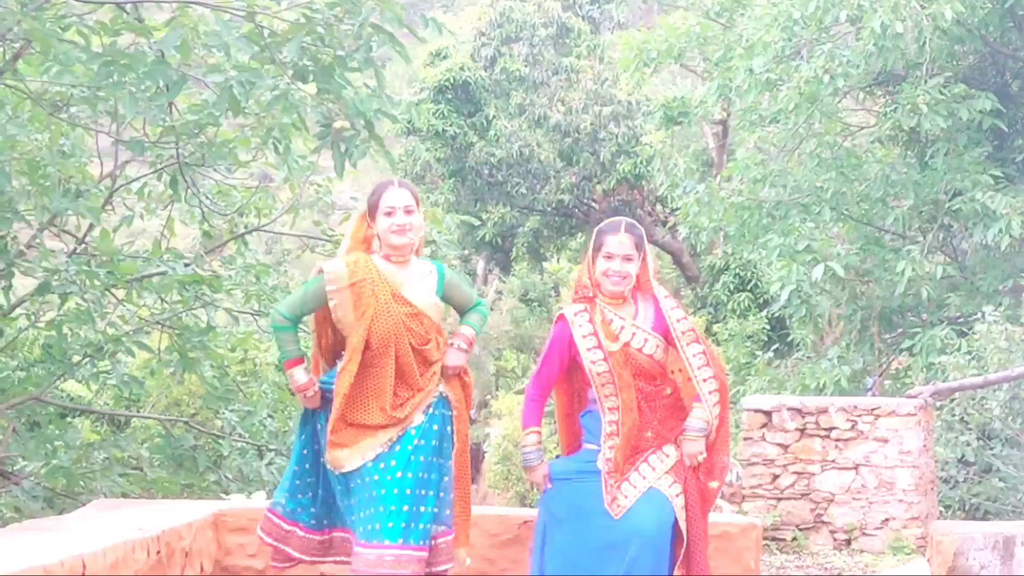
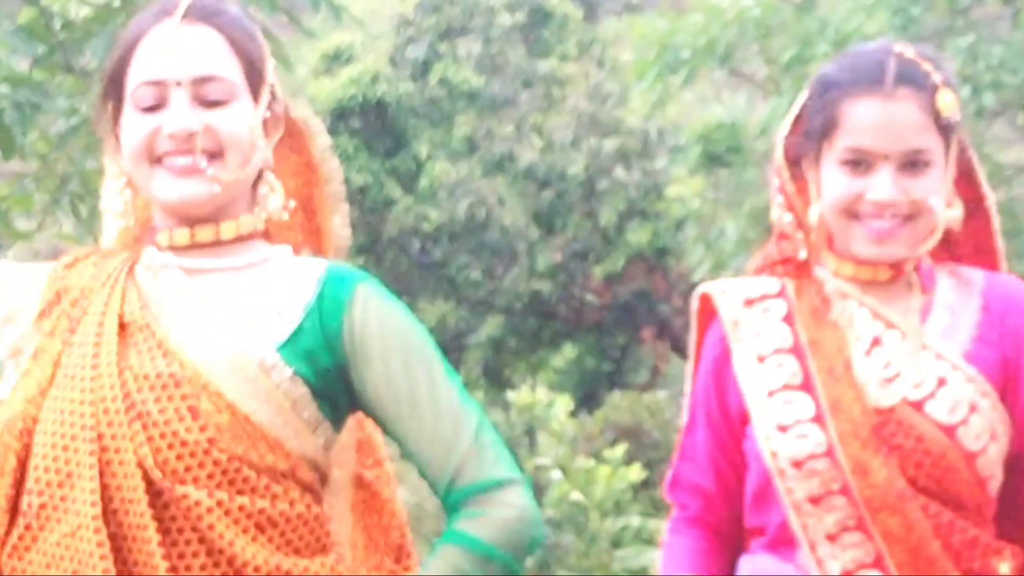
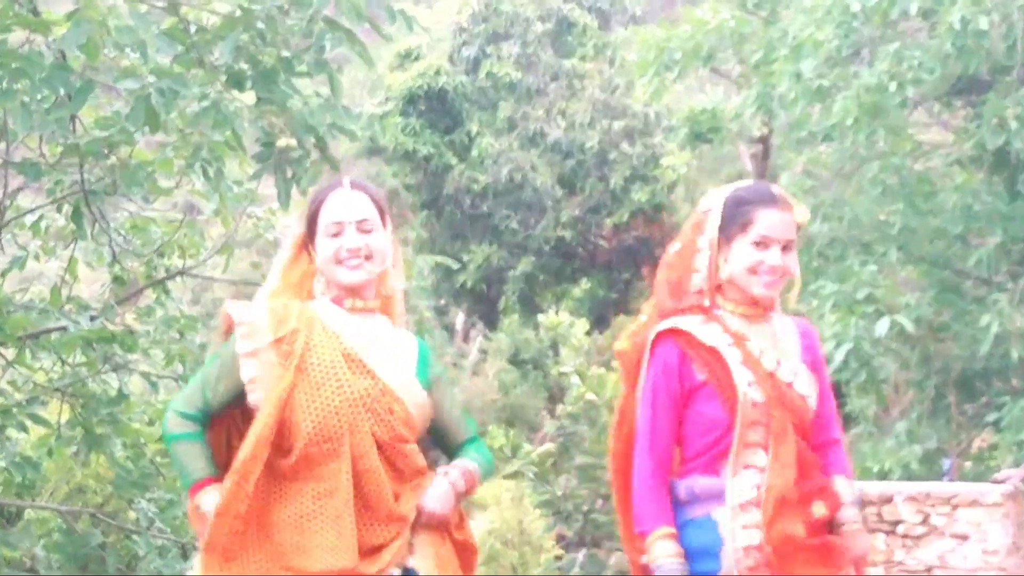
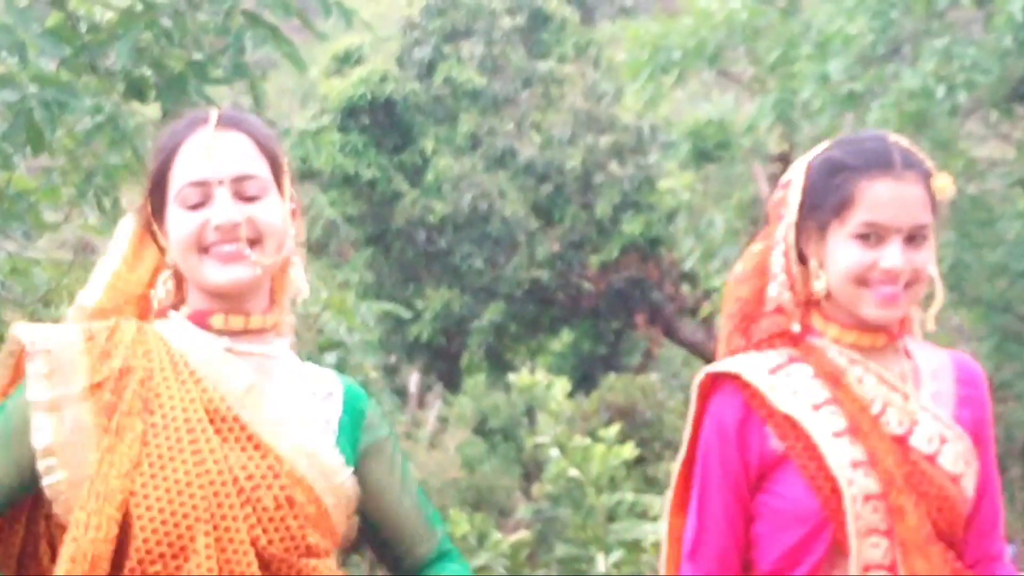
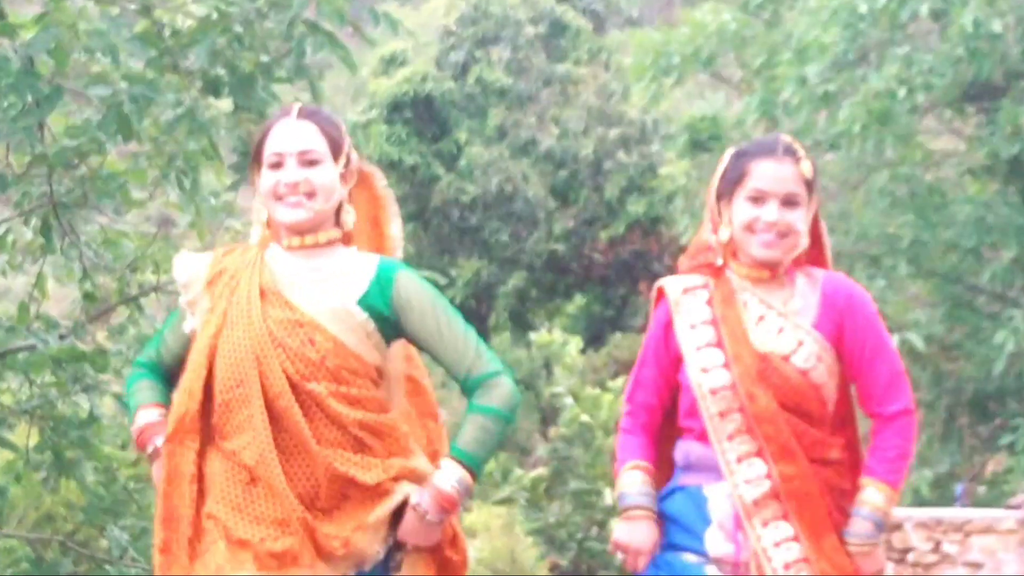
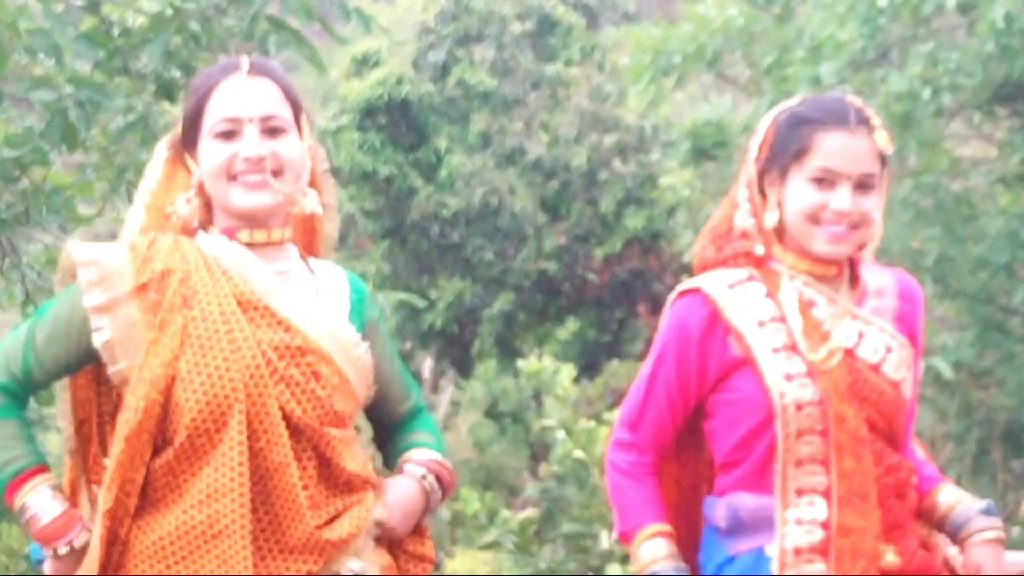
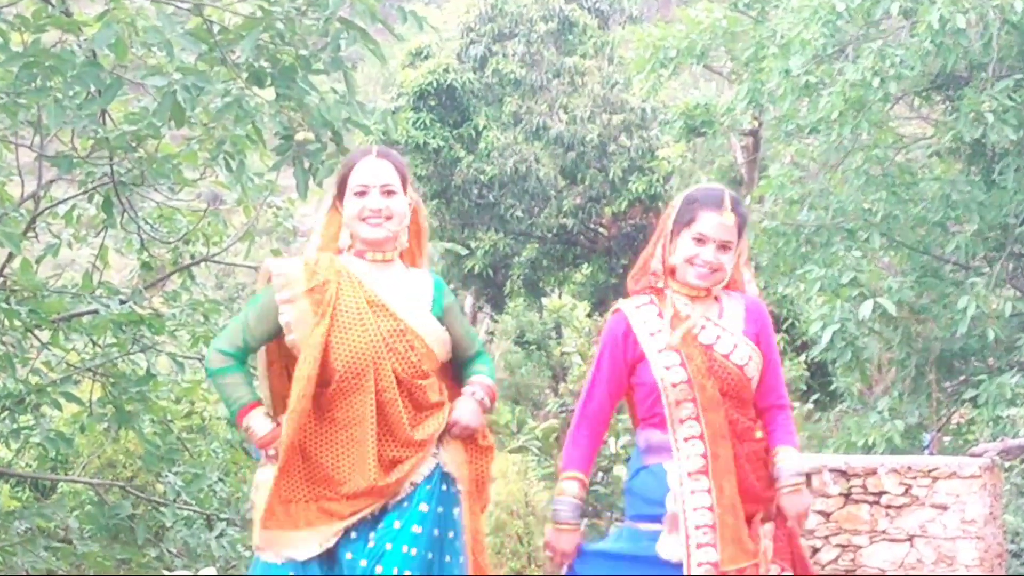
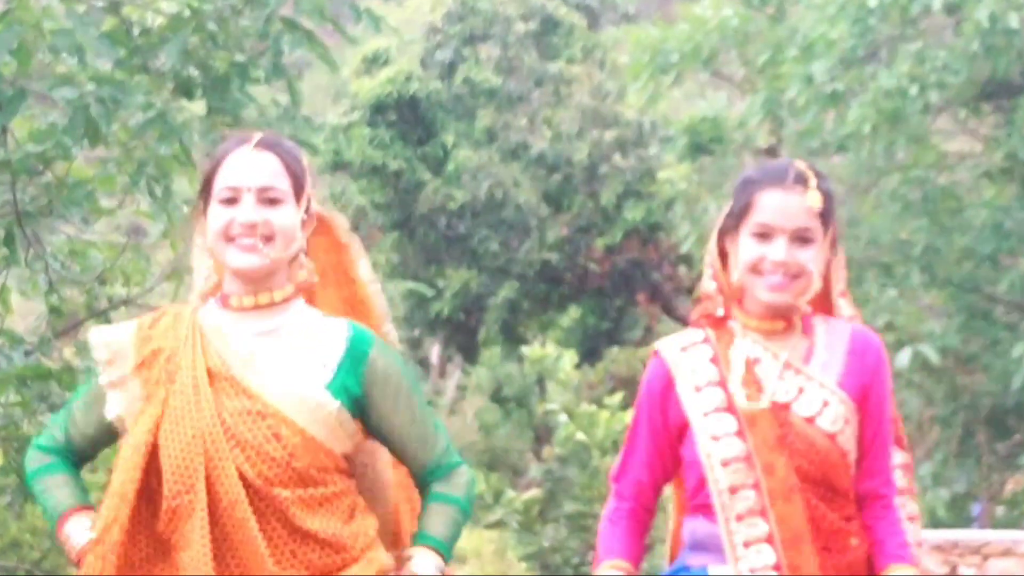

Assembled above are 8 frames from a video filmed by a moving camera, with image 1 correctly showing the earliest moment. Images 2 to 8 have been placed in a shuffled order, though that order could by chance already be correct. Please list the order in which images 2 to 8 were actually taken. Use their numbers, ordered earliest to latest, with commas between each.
7, 3, 5, 8, 6, 4, 2
